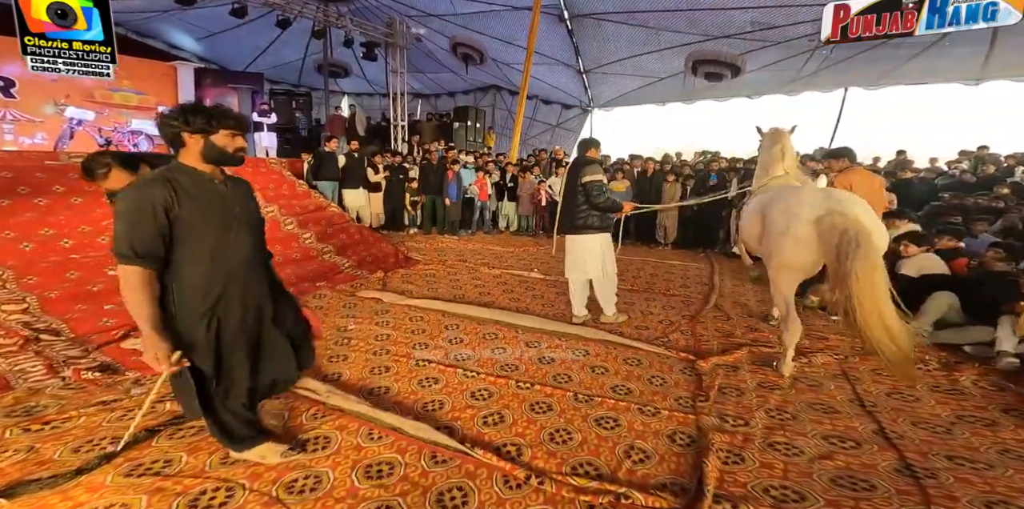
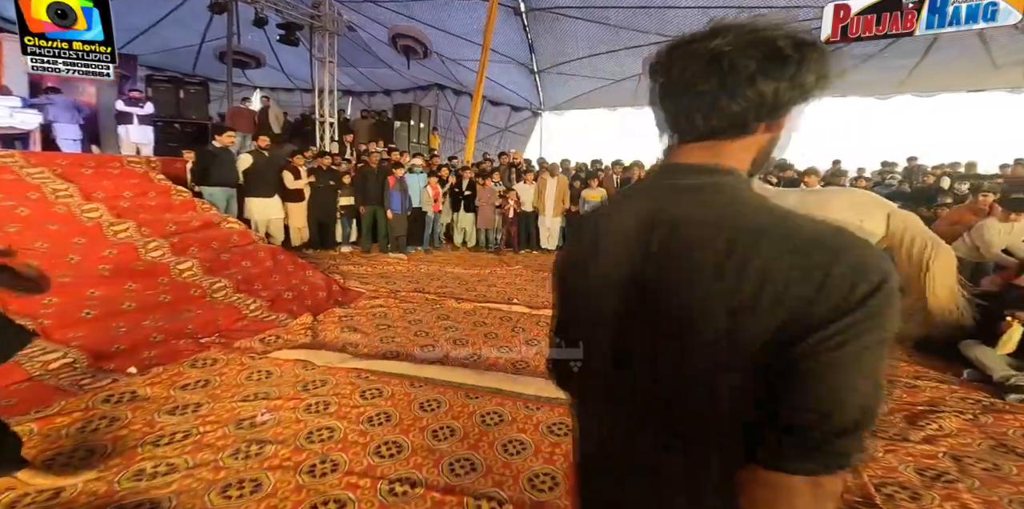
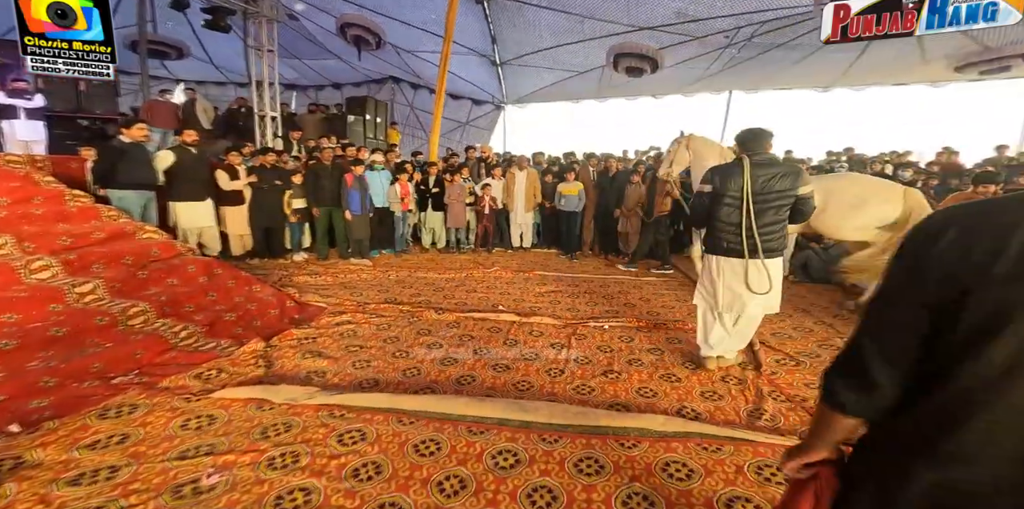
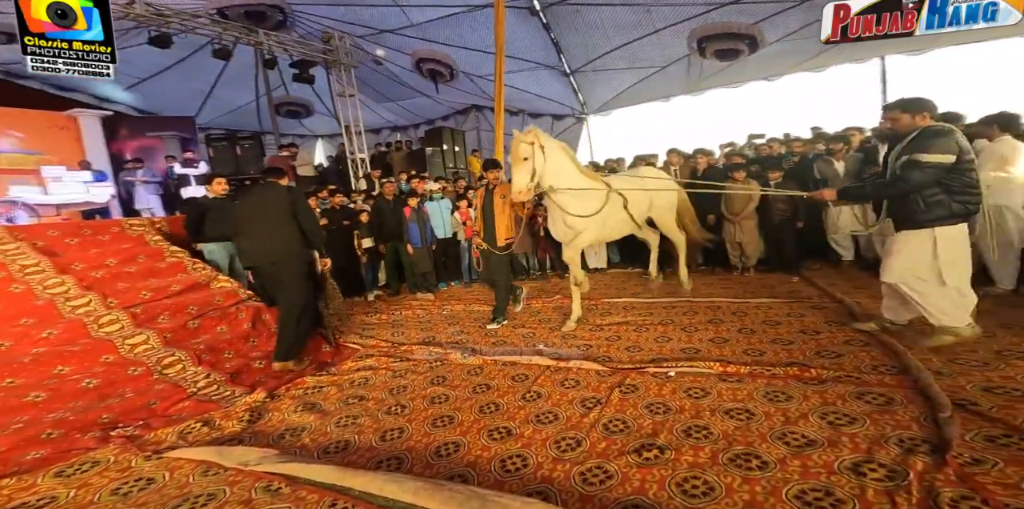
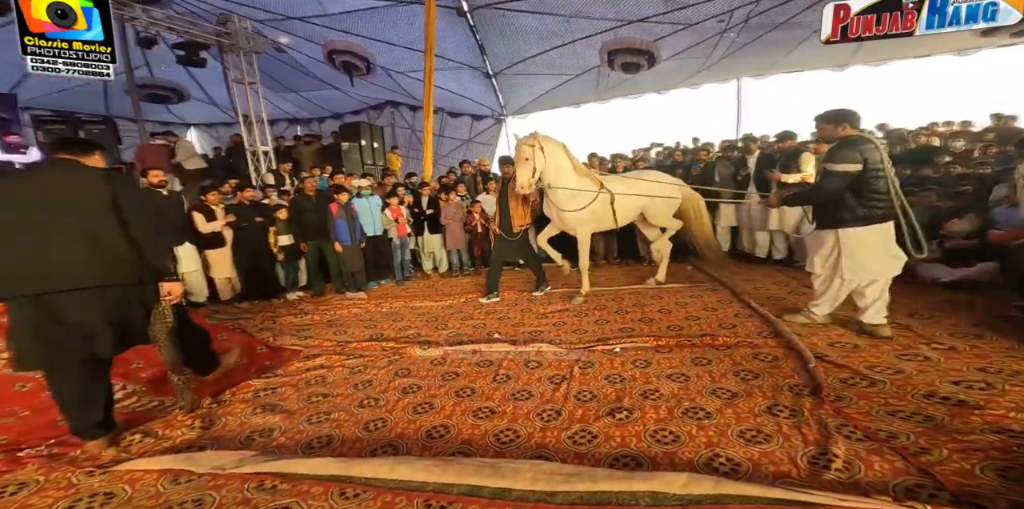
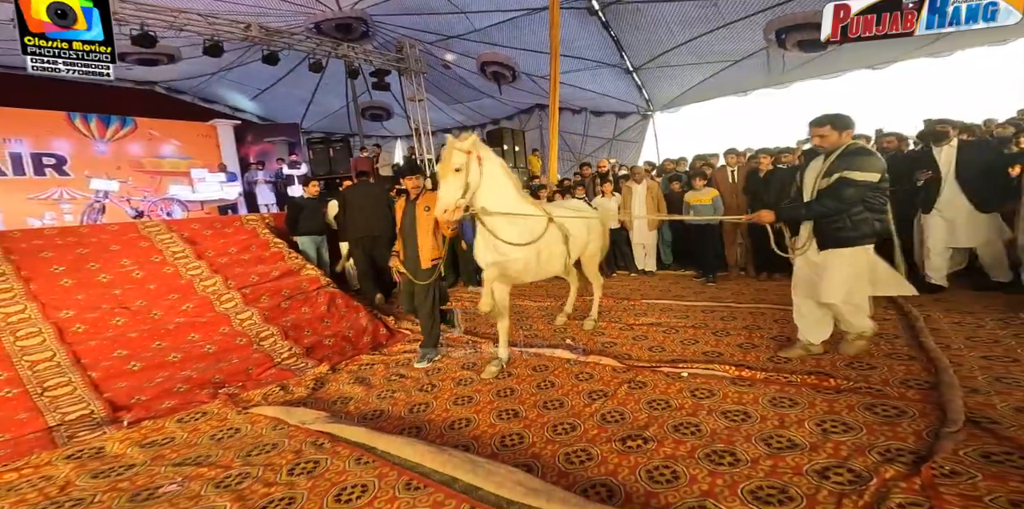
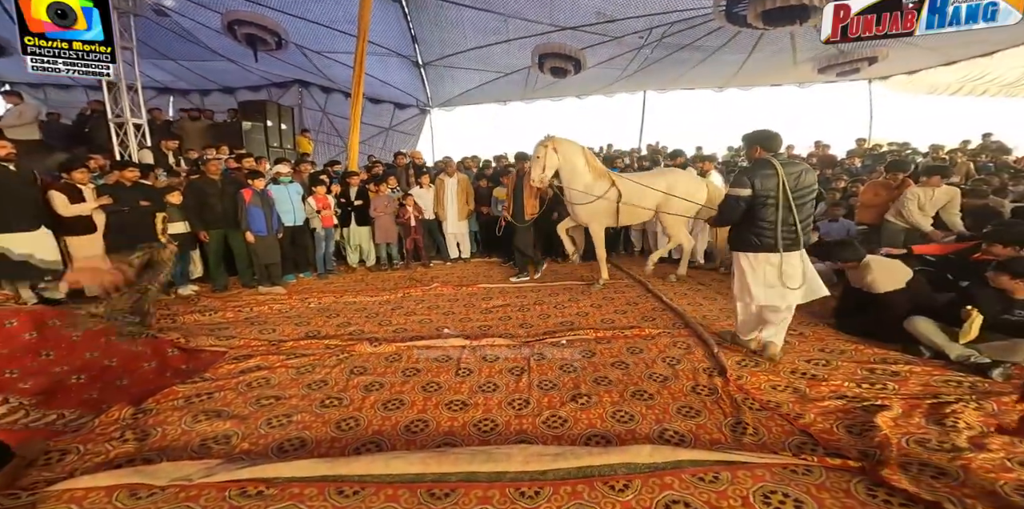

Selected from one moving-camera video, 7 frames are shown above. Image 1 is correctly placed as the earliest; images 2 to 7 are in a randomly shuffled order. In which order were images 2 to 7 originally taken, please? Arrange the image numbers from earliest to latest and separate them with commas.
2, 3, 7, 5, 4, 6
